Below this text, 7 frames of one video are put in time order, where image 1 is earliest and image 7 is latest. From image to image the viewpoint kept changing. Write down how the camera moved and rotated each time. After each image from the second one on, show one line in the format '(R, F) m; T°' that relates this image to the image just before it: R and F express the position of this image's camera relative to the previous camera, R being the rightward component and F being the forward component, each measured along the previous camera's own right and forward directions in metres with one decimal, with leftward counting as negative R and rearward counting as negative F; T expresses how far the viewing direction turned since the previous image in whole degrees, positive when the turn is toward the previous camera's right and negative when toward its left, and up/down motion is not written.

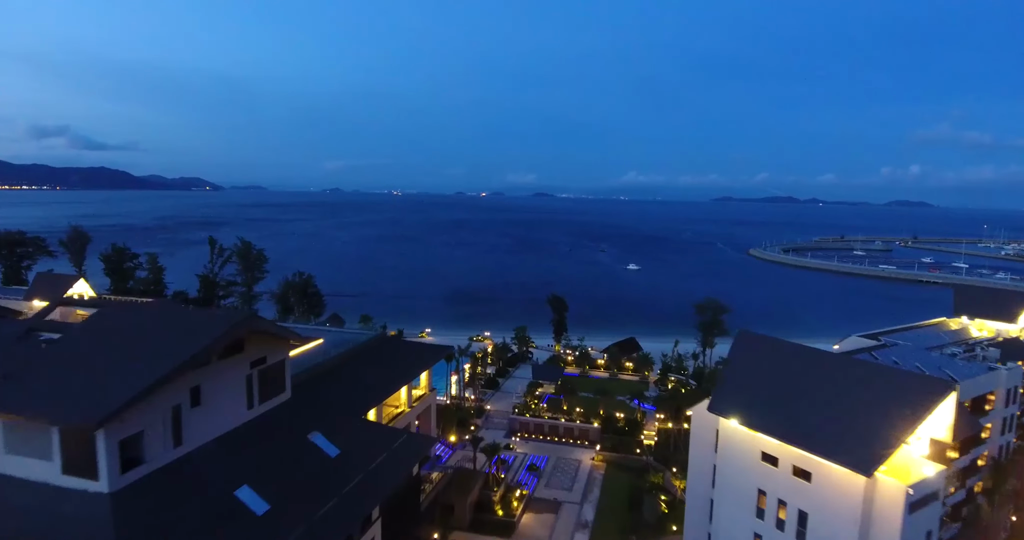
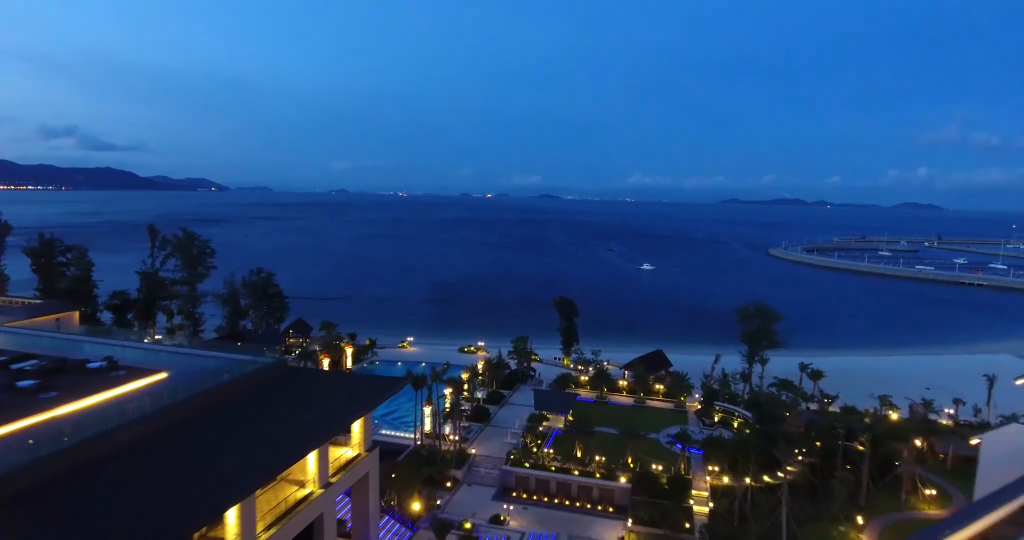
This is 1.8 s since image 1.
(+0.5, +10.9) m; 0°
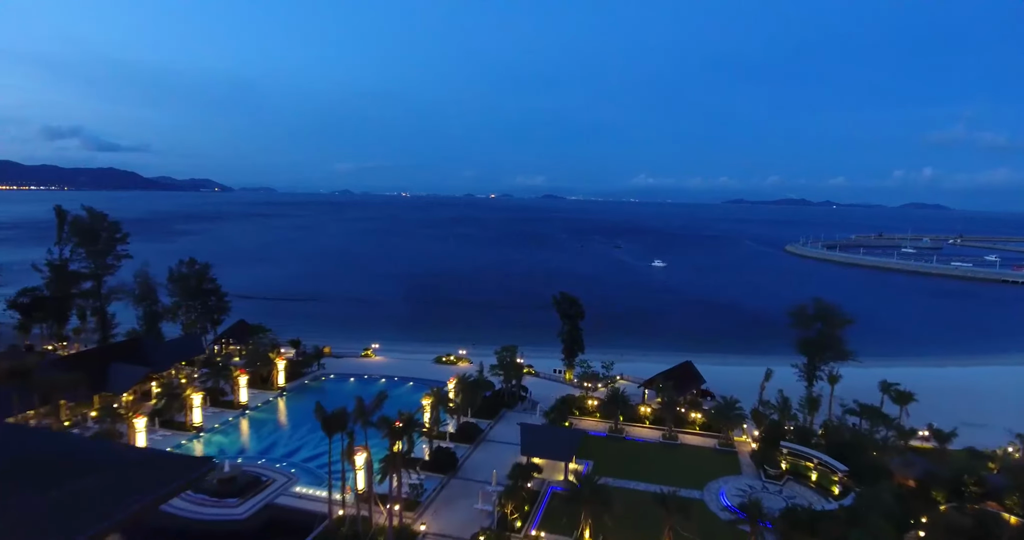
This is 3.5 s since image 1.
(+0.9, +10.3) m; 0°
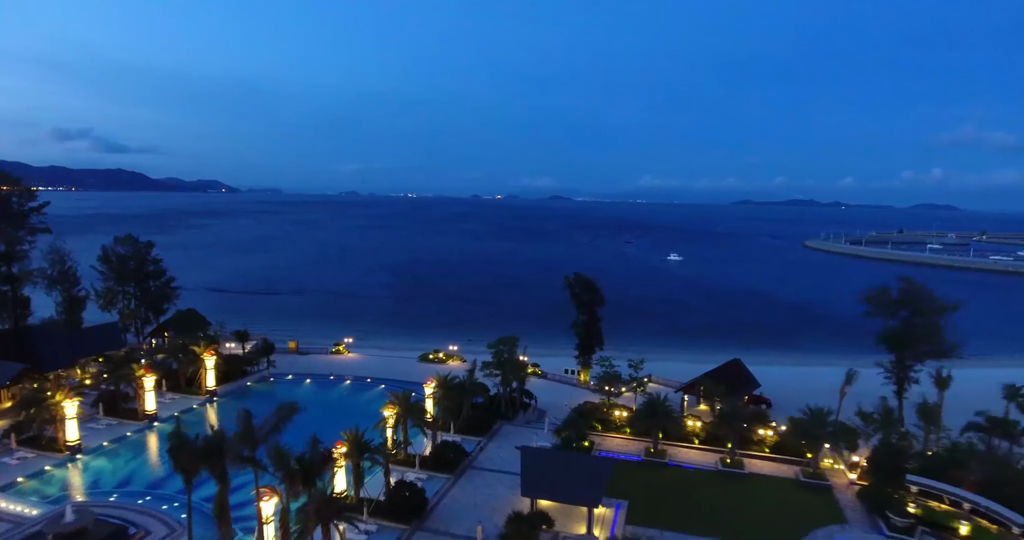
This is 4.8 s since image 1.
(+0.2, +7.5) m; -1°
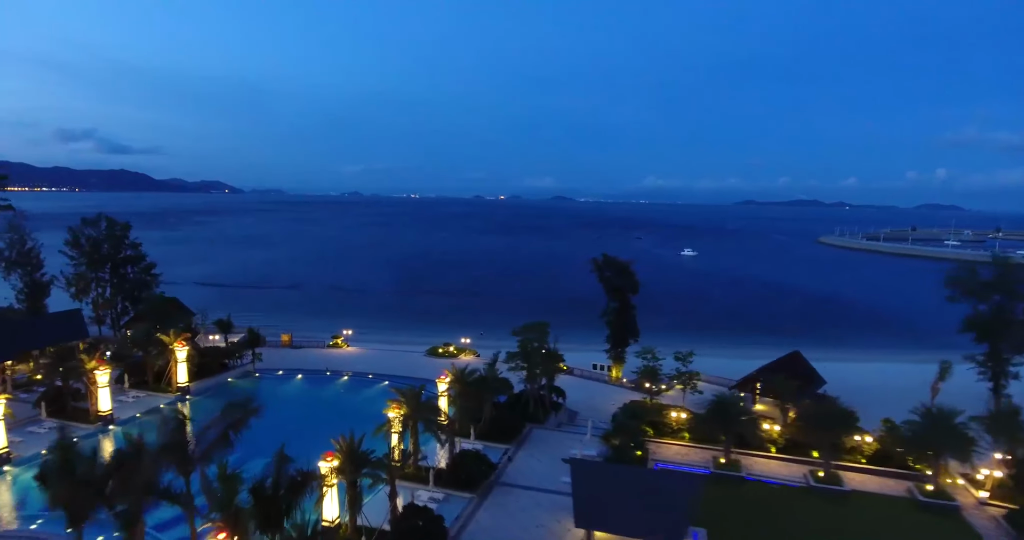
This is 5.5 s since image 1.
(-0.8, +3.8) m; 0°
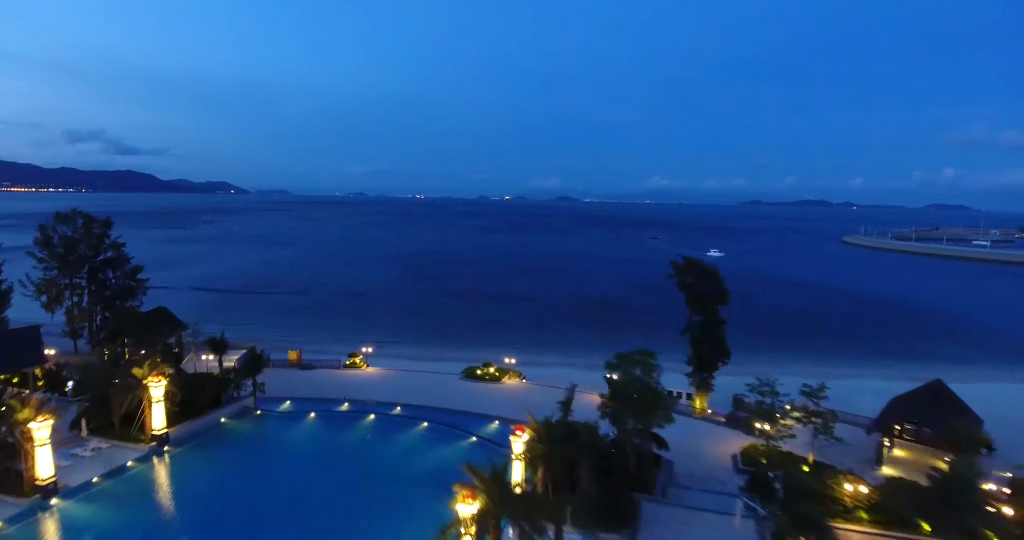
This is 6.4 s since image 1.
(-1.8, +5.1) m; 0°
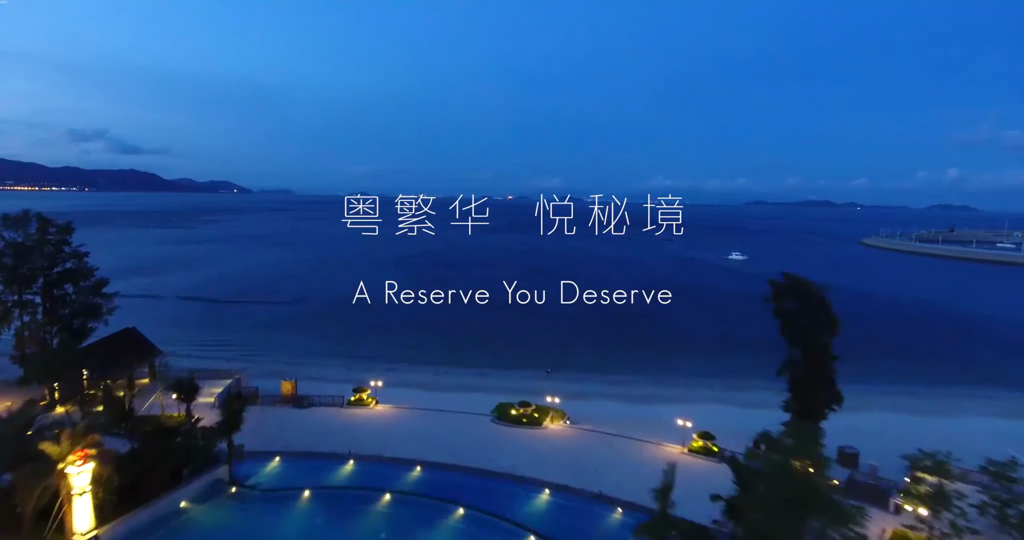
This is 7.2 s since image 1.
(-1.2, +4.7) m; 0°
